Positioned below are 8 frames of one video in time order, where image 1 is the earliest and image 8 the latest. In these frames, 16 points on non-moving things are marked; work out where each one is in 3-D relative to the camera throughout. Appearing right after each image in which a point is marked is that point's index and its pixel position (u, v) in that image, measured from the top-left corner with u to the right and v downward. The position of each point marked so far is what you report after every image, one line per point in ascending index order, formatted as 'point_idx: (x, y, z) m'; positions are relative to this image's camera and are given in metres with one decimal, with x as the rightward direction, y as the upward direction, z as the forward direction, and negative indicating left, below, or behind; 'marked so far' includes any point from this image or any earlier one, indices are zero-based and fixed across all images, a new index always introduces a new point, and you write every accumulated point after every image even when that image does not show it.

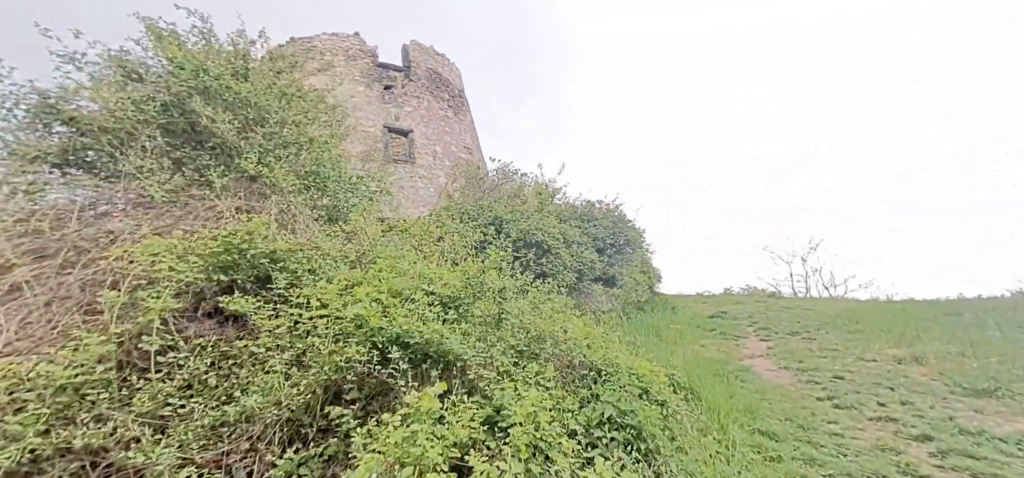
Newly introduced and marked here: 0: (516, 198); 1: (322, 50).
0: (0.0, +0.8, +8.7) m
1: (-6.5, +6.5, +14.9) m
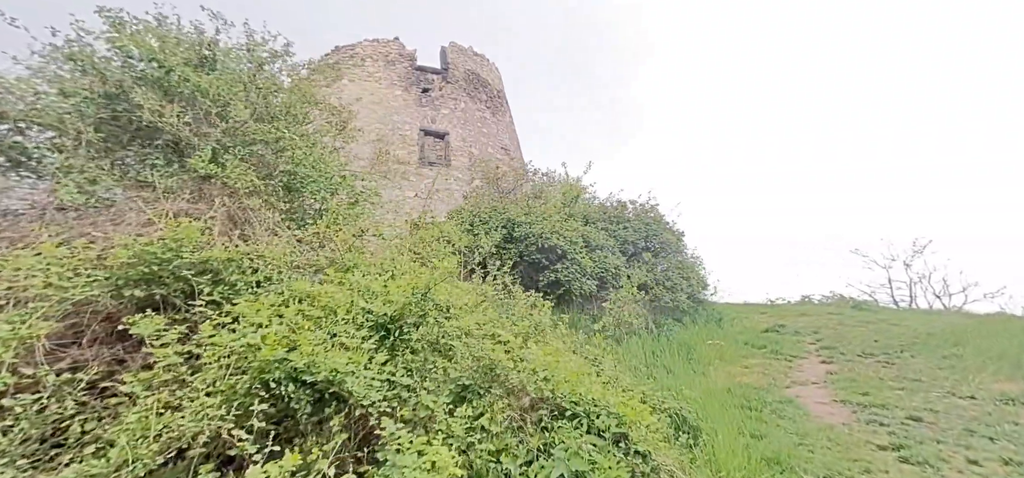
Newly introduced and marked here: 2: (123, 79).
0: (+0.4, +0.7, +8.1) m
1: (-5.2, +6.4, +15.2) m
2: (-3.1, +1.3, +3.5) m
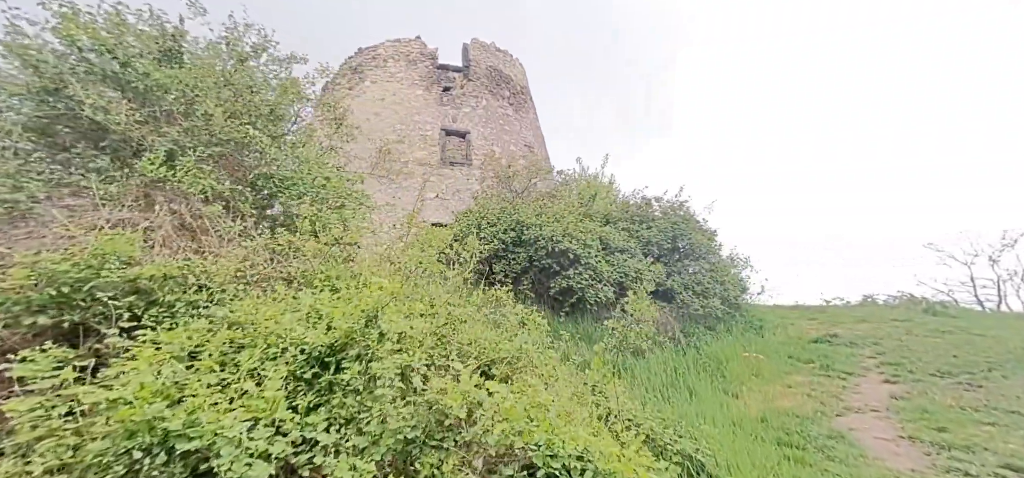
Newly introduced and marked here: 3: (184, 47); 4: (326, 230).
0: (+0.7, +0.7, +7.5) m
1: (-4.5, +6.3, +15.0) m
2: (-3.3, +1.2, +3.2) m
3: (-3.1, +1.8, +4.0) m
4: (-1.6, +0.1, +3.9) m
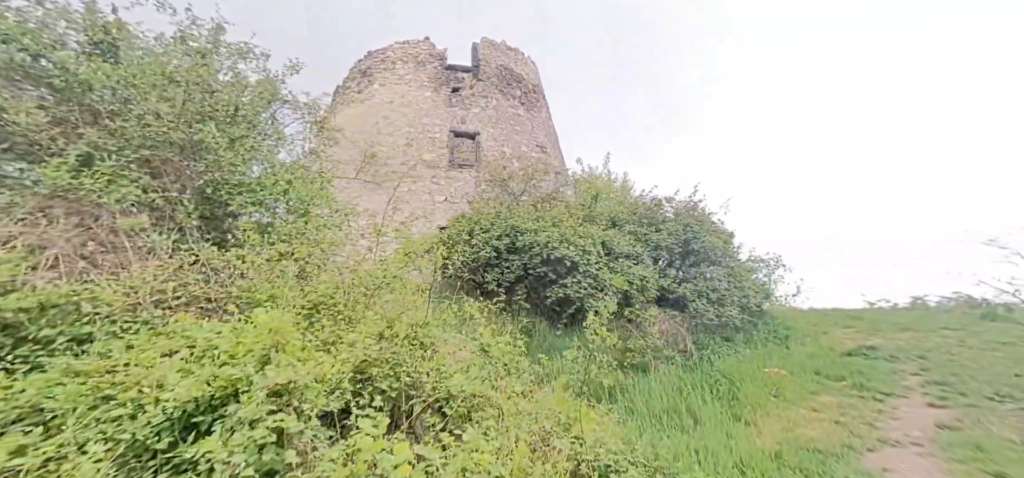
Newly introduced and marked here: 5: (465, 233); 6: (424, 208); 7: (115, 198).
0: (+0.6, +0.6, +7.0) m
1: (-4.1, +6.1, +14.9) m
2: (-3.6, +1.1, +3.0) m
3: (-3.3, +1.7, +3.8) m
4: (-1.9, 0.0, +3.5) m
5: (-0.7, +0.1, +6.2) m
6: (-2.6, +0.9, +12.8) m
7: (-2.6, +0.3, +2.9) m
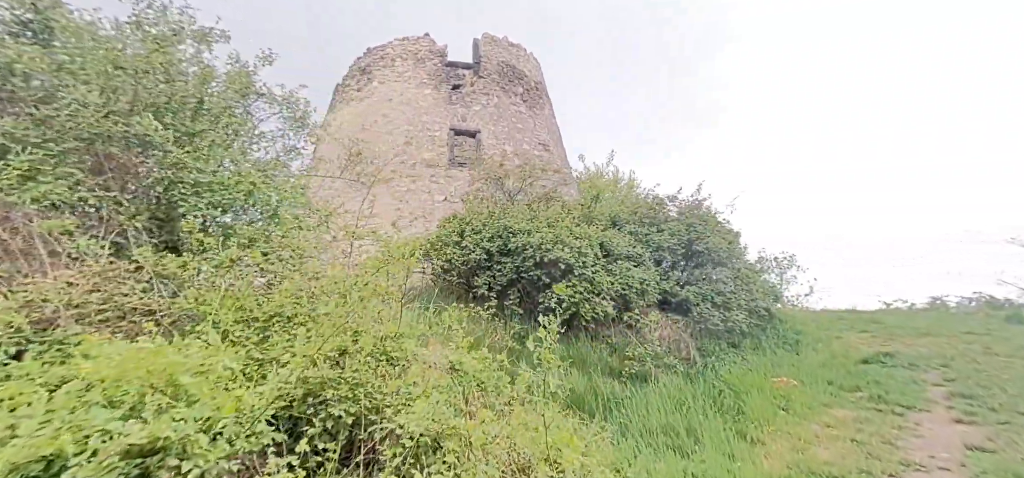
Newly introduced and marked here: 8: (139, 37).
0: (+0.5, +0.6, +6.7) m
1: (-4.1, +6.1, +14.6) m
2: (-3.7, +1.1, +2.7) m
3: (-3.5, +1.6, +3.5) m
4: (-2.0, 0.0, +3.3) m
5: (-0.8, +0.1, +5.9) m
6: (-2.6, +0.9, +12.5) m
7: (-2.8, +0.2, +2.6) m
8: (-3.2, +1.6, +3.9) m
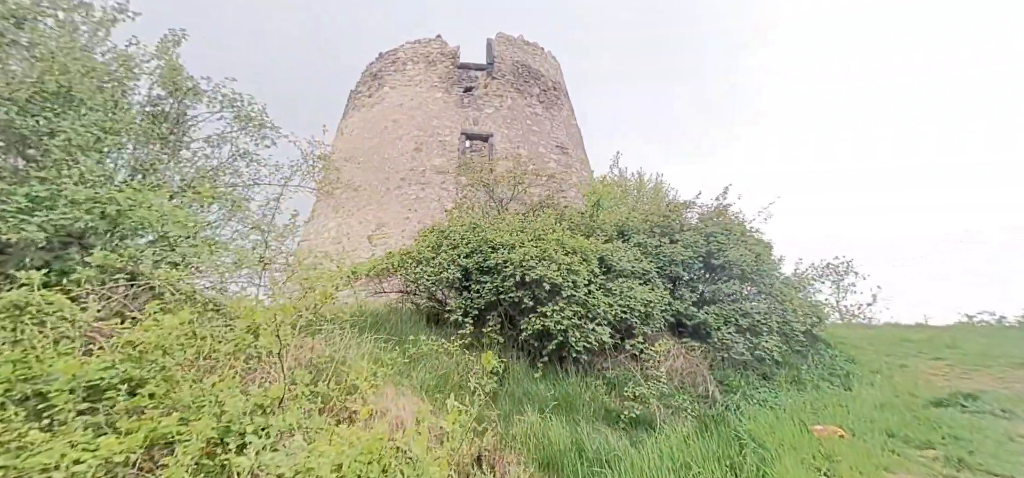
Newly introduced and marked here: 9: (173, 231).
0: (+0.4, +0.4, +5.9) m
1: (-3.6, +5.8, +14.2) m
2: (-4.2, +0.9, +2.3) m
3: (-3.9, +1.5, +3.0) m
4: (-2.4, -0.2, +2.6) m
5: (-1.0, -0.1, +5.2) m
6: (-2.2, +0.6, +12.0) m
7: (-3.2, +0.1, +2.1) m
8: (-3.6, +1.4, +3.4) m
9: (-2.3, 0.0, +3.1) m
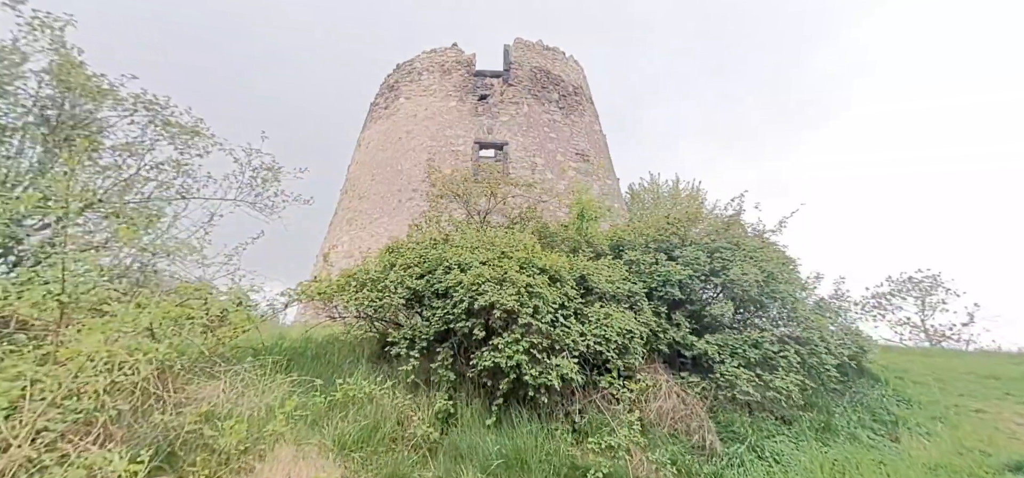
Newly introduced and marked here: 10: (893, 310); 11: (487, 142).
0: (+0.1, +0.2, +5.3) m
1: (-3.0, +5.4, +14.1) m
2: (-4.8, +0.7, +2.2) m
3: (-4.4, +1.3, +2.9) m
4: (-3.0, -0.3, +2.3) m
5: (-1.3, -0.3, +4.7) m
6: (-1.9, +0.3, +11.6) m
7: (-3.9, -0.1, +1.8) m
8: (-4.1, +1.3, +3.2) m
9: (-2.9, -0.1, +2.8) m
10: (+13.1, -2.4, +14.6) m
11: (-0.8, +2.9, +12.9) m
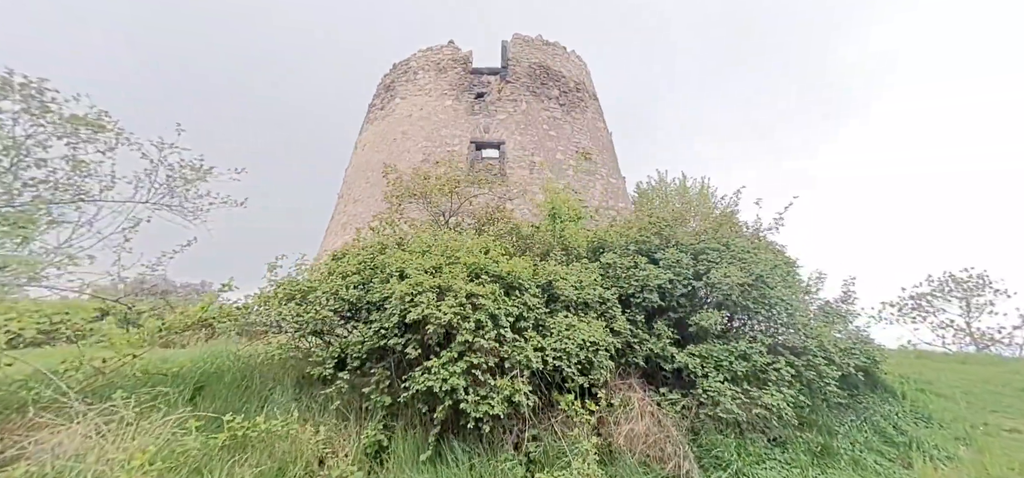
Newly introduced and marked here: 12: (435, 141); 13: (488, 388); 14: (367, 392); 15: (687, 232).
0: (-0.3, +0.2, +4.9) m
1: (-3.1, +5.3, +13.8) m
2: (-5.3, +0.7, +2.0) m
3: (-4.9, +1.2, +2.7) m
4: (-3.5, -0.4, +2.0) m
5: (-1.7, -0.3, +4.4) m
6: (-2.0, +0.2, +11.3) m
7: (-4.4, -0.1, +1.6) m
8: (-4.5, +1.2, +3.0) m
9: (-3.4, -0.2, +2.5) m
10: (+13.1, -2.3, +13.6) m
11: (-0.8, +2.9, +12.5) m
12: (-2.3, +2.8, +12.5) m
13: (-0.1, -1.1, +3.2) m
14: (-1.1, -1.2, +3.6) m
15: (+1.9, +0.1, +4.7) m
